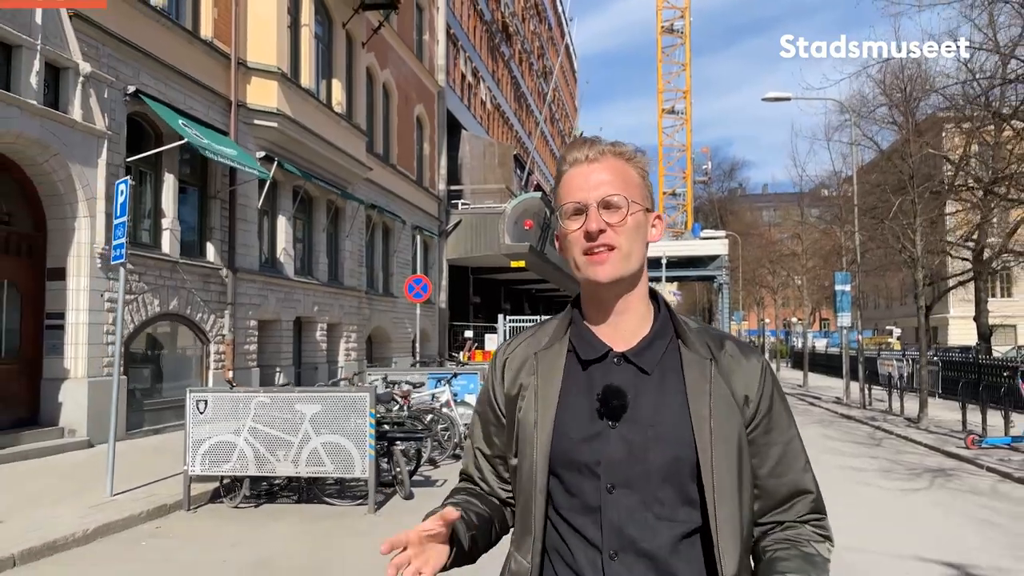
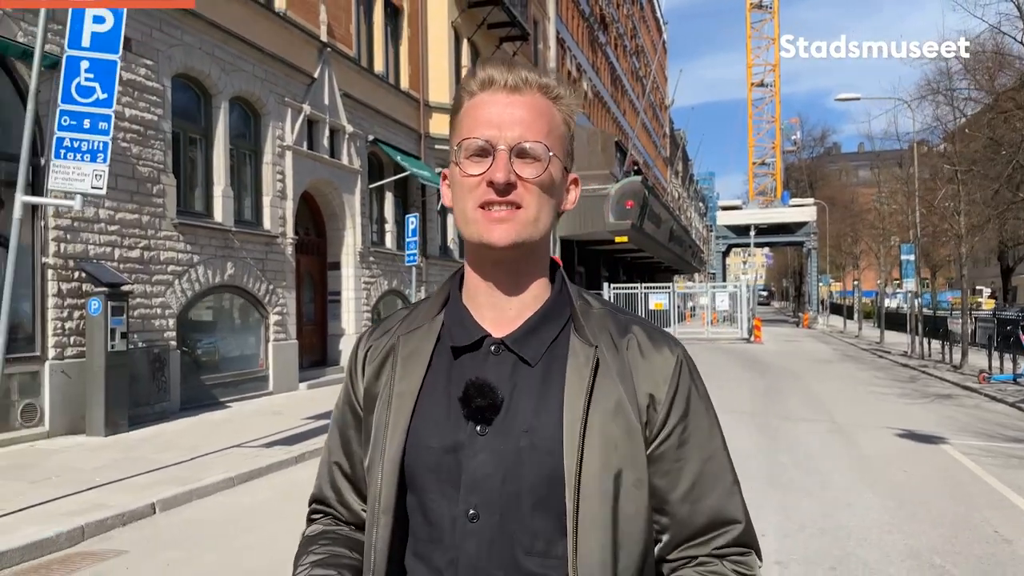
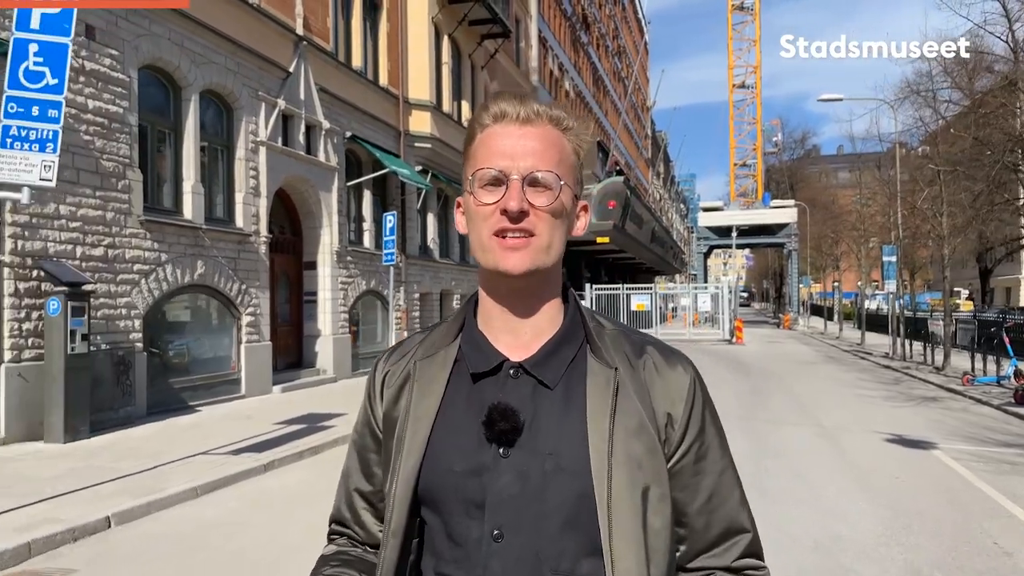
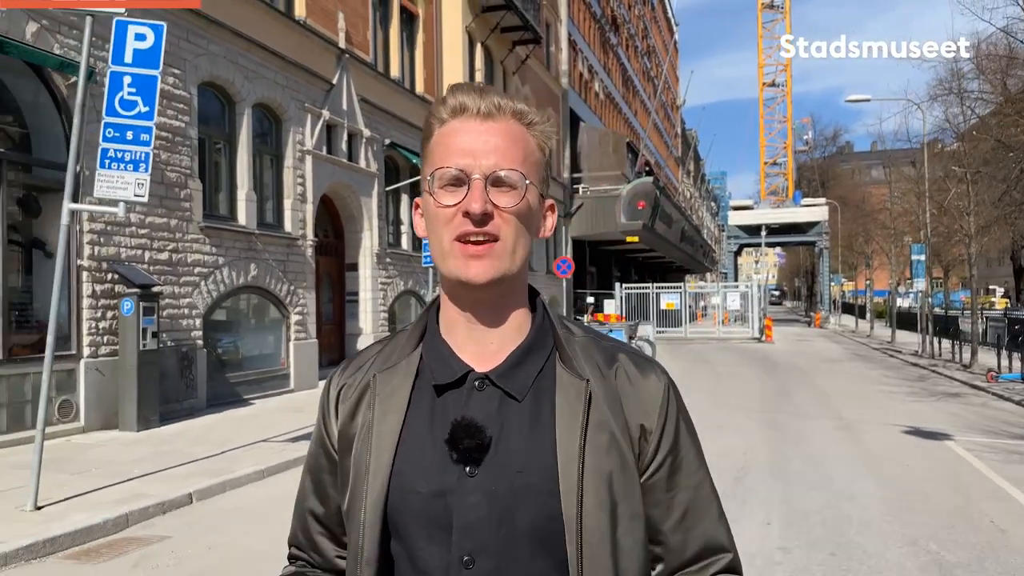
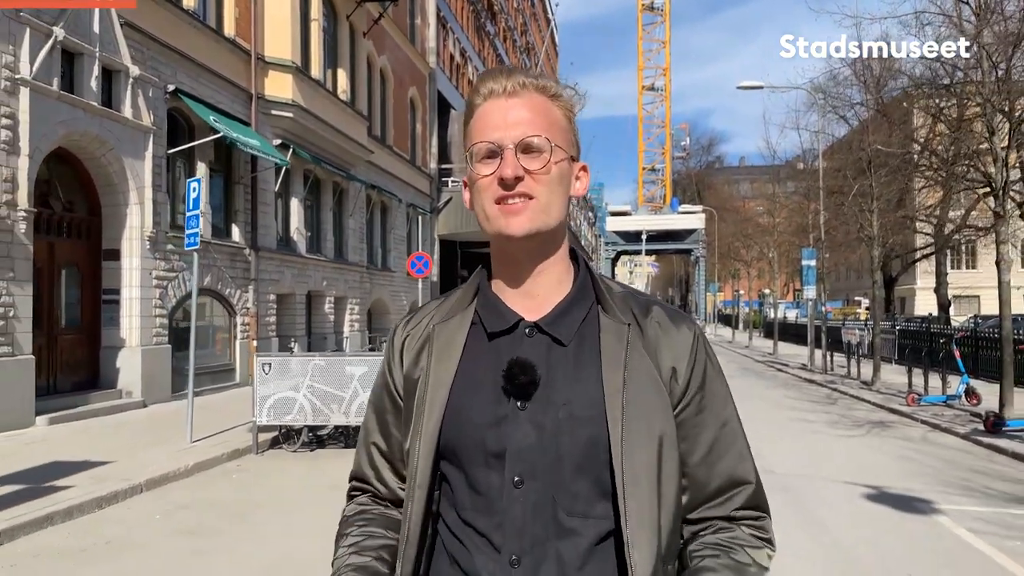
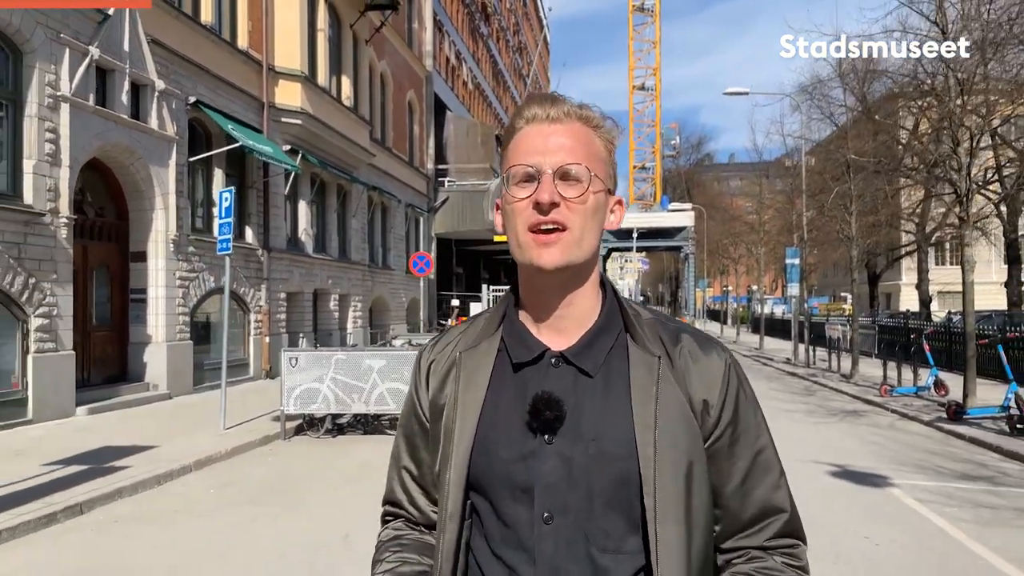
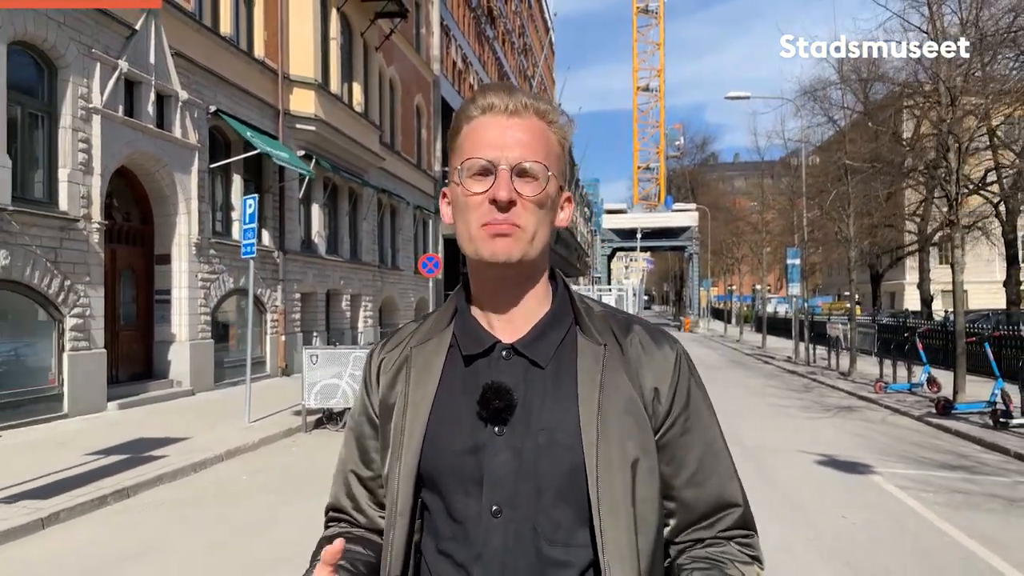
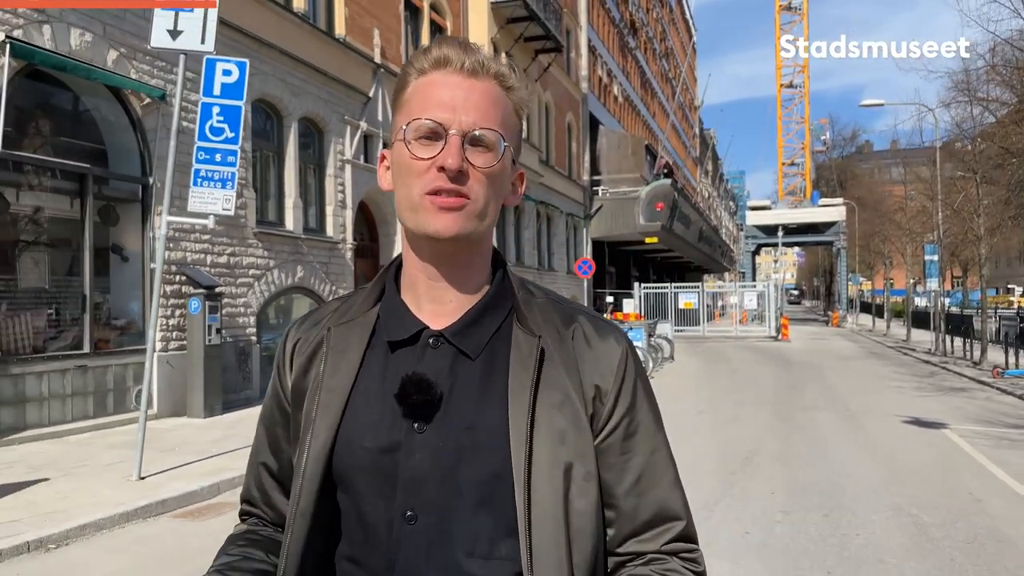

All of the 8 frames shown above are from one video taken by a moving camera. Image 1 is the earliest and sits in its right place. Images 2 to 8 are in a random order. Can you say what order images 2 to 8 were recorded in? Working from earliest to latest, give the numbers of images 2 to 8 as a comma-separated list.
5, 6, 7, 3, 2, 4, 8
